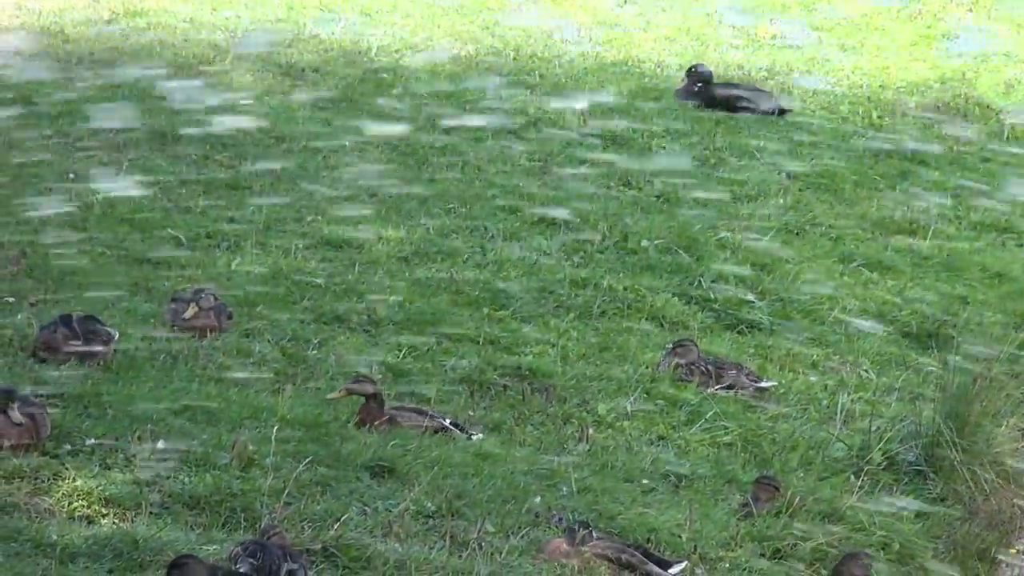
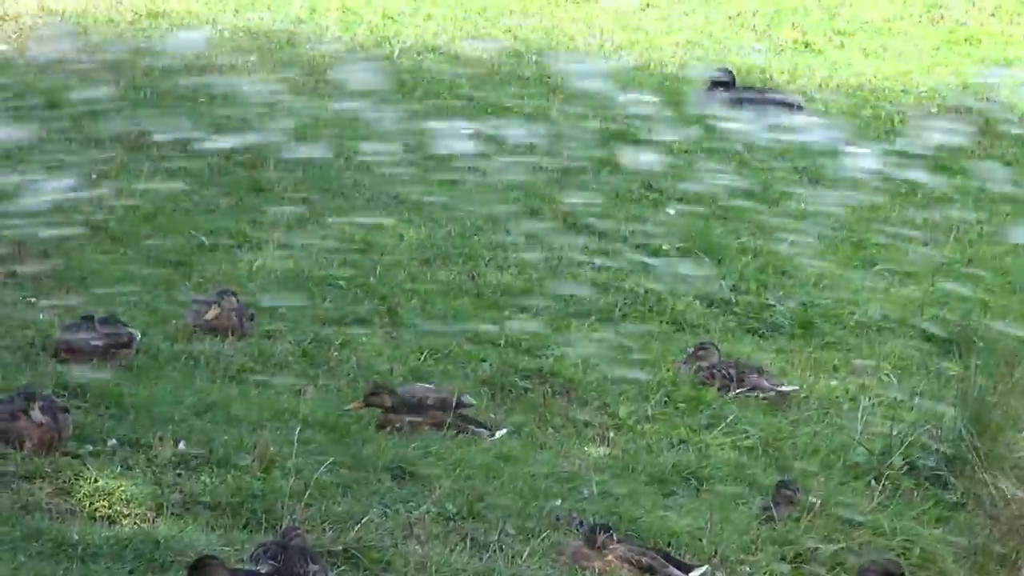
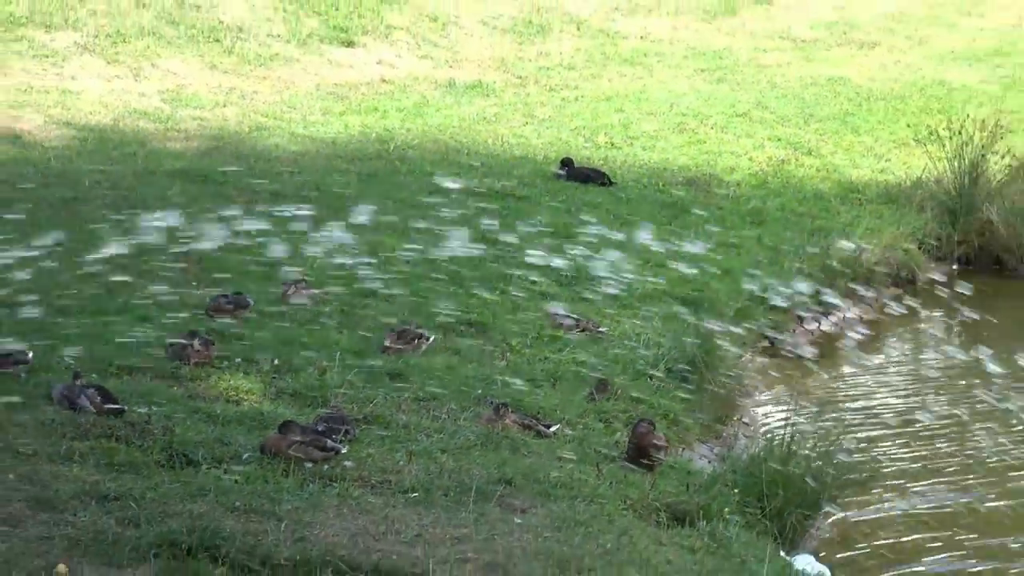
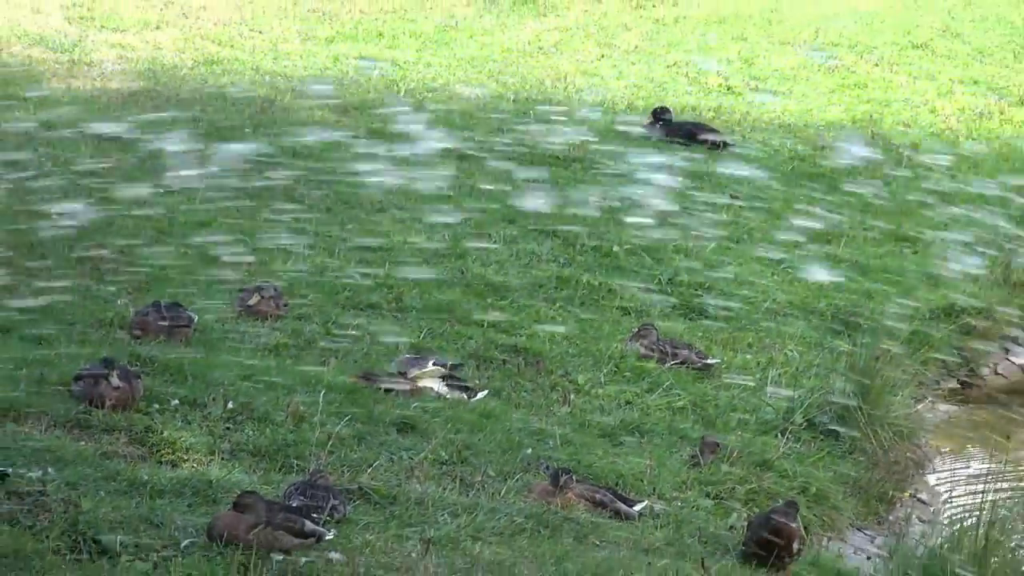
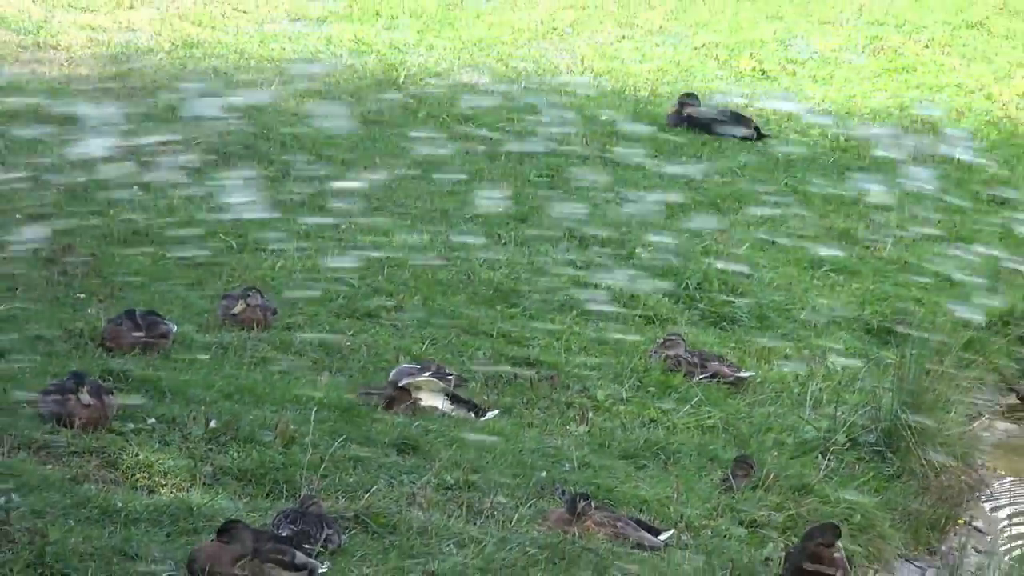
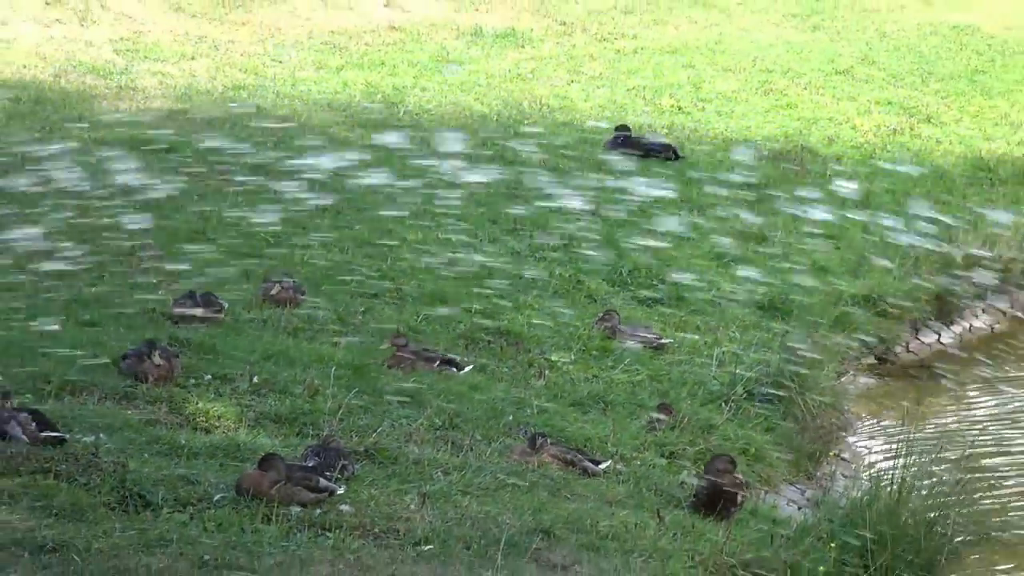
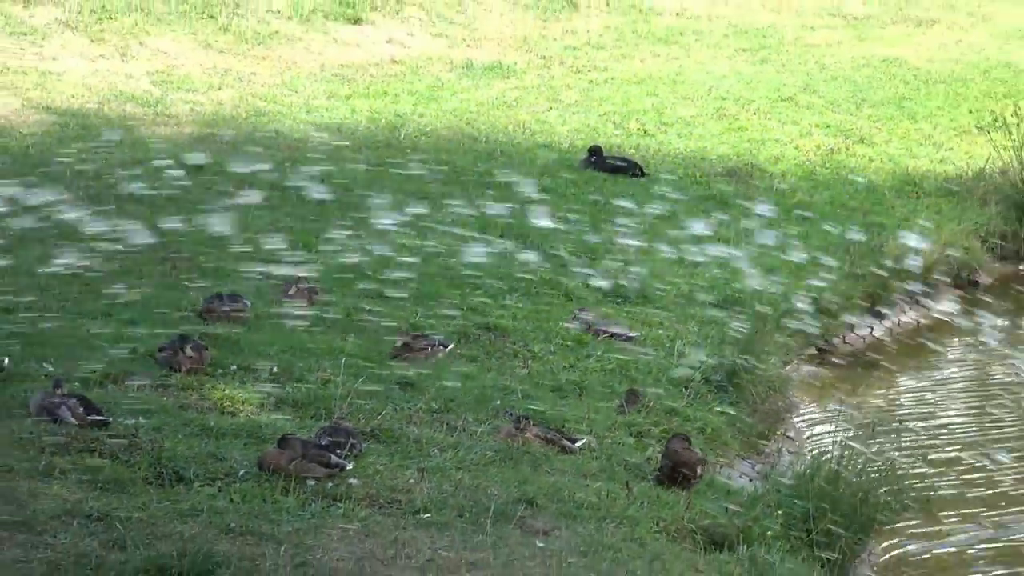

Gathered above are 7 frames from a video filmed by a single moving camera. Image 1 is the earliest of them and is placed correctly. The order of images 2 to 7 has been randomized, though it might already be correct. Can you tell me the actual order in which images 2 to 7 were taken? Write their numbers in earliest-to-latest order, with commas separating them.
2, 5, 4, 6, 7, 3
